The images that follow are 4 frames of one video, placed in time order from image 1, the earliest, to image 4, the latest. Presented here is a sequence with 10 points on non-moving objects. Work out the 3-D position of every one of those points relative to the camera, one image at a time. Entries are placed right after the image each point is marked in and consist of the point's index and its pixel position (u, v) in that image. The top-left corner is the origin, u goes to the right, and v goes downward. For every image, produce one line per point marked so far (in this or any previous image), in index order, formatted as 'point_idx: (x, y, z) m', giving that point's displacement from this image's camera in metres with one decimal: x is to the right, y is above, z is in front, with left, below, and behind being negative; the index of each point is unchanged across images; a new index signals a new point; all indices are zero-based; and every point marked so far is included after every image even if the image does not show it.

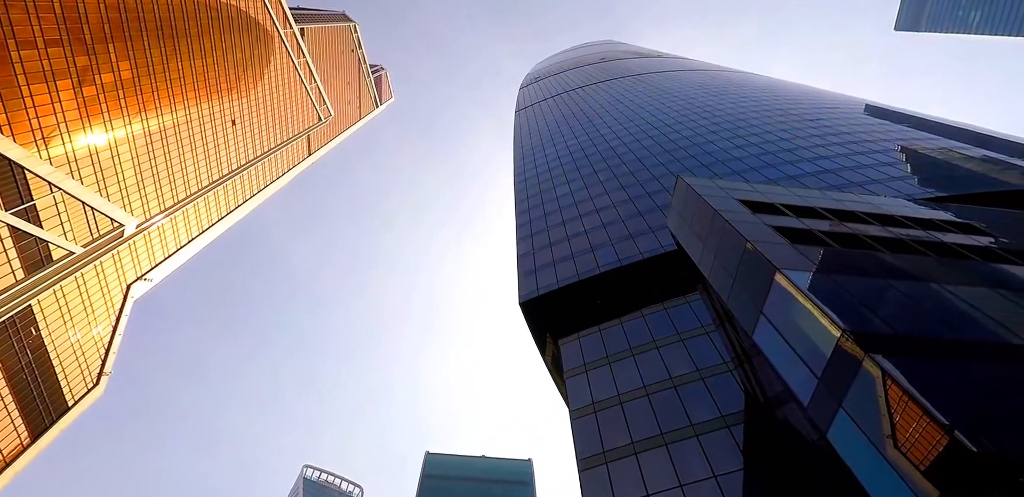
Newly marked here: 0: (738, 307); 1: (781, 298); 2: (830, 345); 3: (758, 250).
0: (+8.6, -2.4, +16.6) m
1: (+8.6, -1.6, +13.6) m
2: (+8.6, -2.6, +11.4) m
3: (+8.5, -0.1, +15.0) m
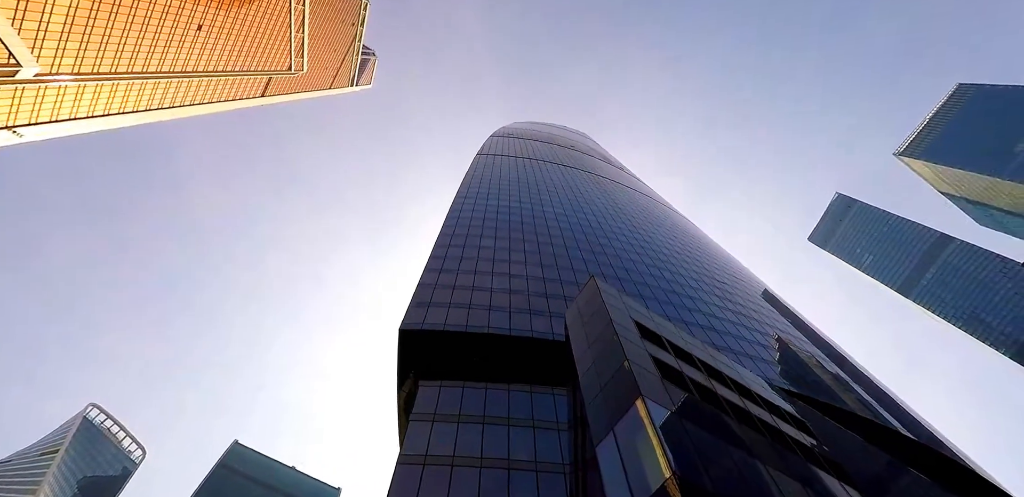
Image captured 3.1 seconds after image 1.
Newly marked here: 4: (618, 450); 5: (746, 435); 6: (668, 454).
0: (+3.4, -6.8, +17.1) m
1: (+4.1, -5.9, +14.2) m
2: (+4.1, -6.7, +11.9) m
3: (+4.4, -4.5, +15.7) m
4: (+3.6, -6.9, +14.4) m
5: (+8.6, -6.8, +15.4) m
6: (+4.5, -6.0, +12.1) m
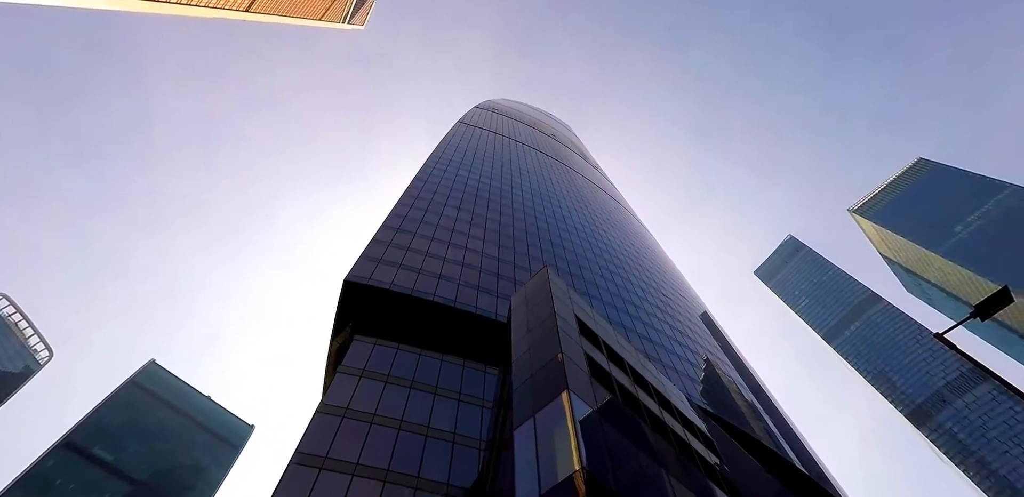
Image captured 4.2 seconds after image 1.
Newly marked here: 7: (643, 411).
0: (+0.4, -6.3, +17.5) m
1: (+1.5, -5.7, +14.6) m
2: (+1.5, -6.6, +12.4) m
3: (+2.0, -4.4, +16.1) m
4: (+0.8, -6.7, +14.8) m
5: (+5.7, -7.5, +16.2) m
6: (+2.1, -6.0, +12.6) m
7: (+5.7, -6.8, +17.8) m
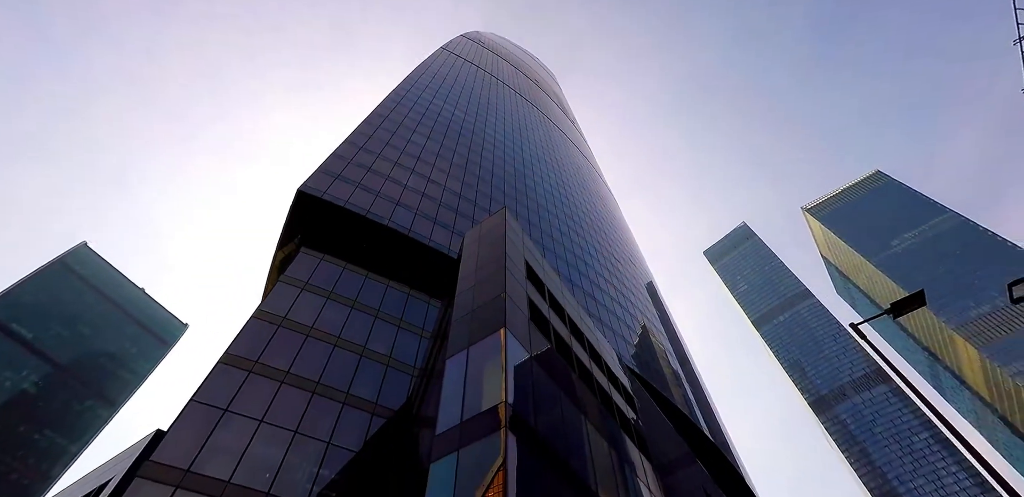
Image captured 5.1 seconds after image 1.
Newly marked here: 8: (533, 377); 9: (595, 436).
0: (-2.0, -4.0, +18.0) m
1: (-0.7, -3.8, +15.1) m
2: (-0.8, -4.9, +13.0) m
3: (-0.1, -2.5, +16.5) m
4: (-1.5, -4.6, +15.3) m
5: (+3.0, -6.0, +17.1) m
6: (-0.1, -4.4, +13.2) m
7: (+3.0, -5.3, +18.6) m
8: (+0.8, -4.6, +14.8) m
9: (+3.2, -7.1, +15.6) m
